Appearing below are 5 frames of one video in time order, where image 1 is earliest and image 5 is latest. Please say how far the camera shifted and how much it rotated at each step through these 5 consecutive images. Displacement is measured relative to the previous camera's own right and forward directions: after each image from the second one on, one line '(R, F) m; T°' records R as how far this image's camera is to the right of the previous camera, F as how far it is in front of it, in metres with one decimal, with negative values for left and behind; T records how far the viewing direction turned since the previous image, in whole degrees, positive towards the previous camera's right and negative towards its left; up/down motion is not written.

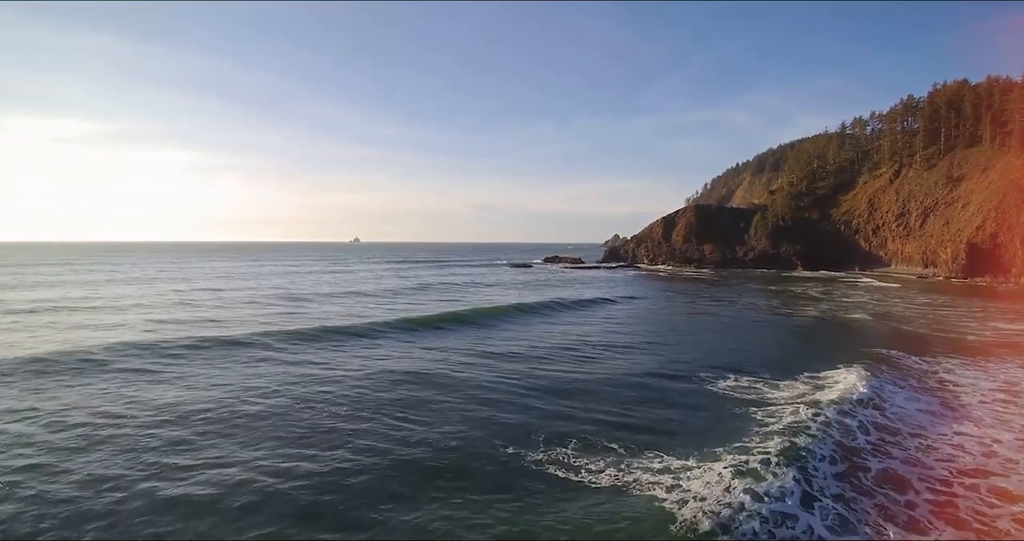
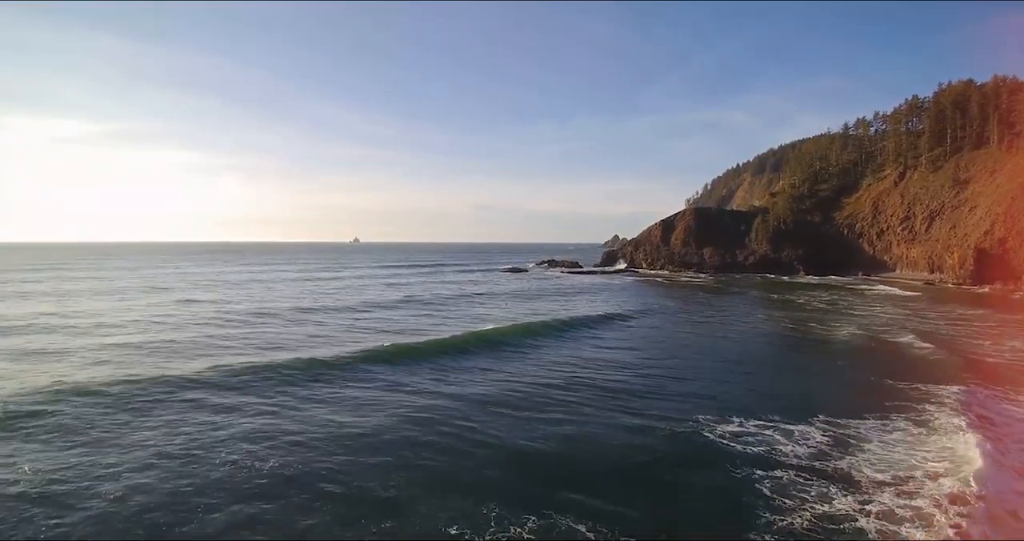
(+0.9, +2.1) m; 0°
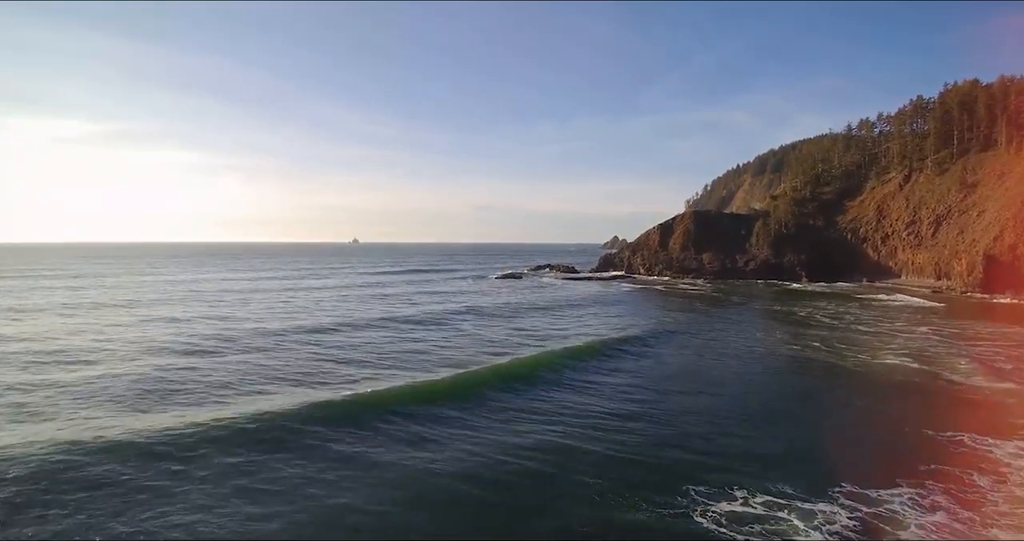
(+1.0, +2.4) m; 0°
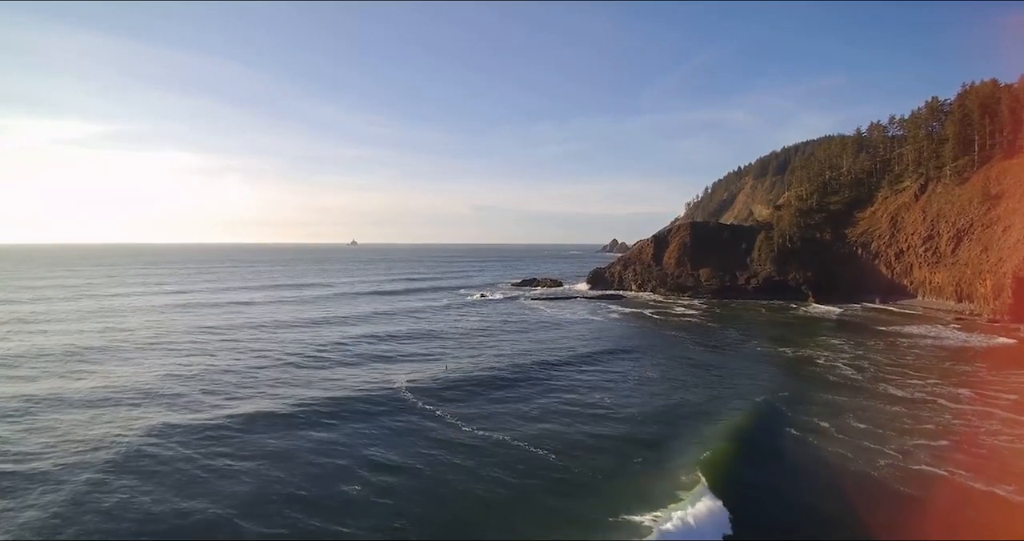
(+3.0, +6.7) m; 0°
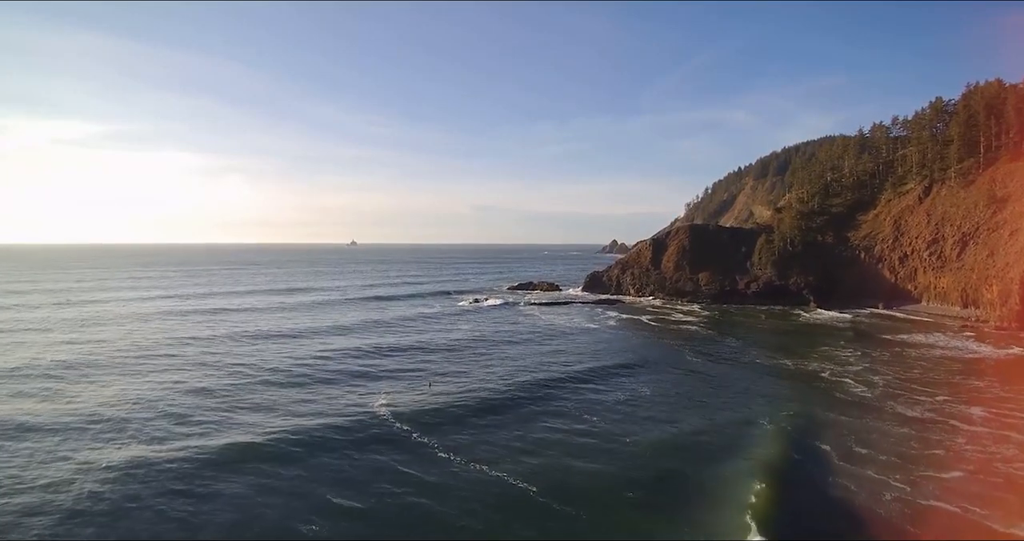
(+0.7, +1.6) m; 0°
